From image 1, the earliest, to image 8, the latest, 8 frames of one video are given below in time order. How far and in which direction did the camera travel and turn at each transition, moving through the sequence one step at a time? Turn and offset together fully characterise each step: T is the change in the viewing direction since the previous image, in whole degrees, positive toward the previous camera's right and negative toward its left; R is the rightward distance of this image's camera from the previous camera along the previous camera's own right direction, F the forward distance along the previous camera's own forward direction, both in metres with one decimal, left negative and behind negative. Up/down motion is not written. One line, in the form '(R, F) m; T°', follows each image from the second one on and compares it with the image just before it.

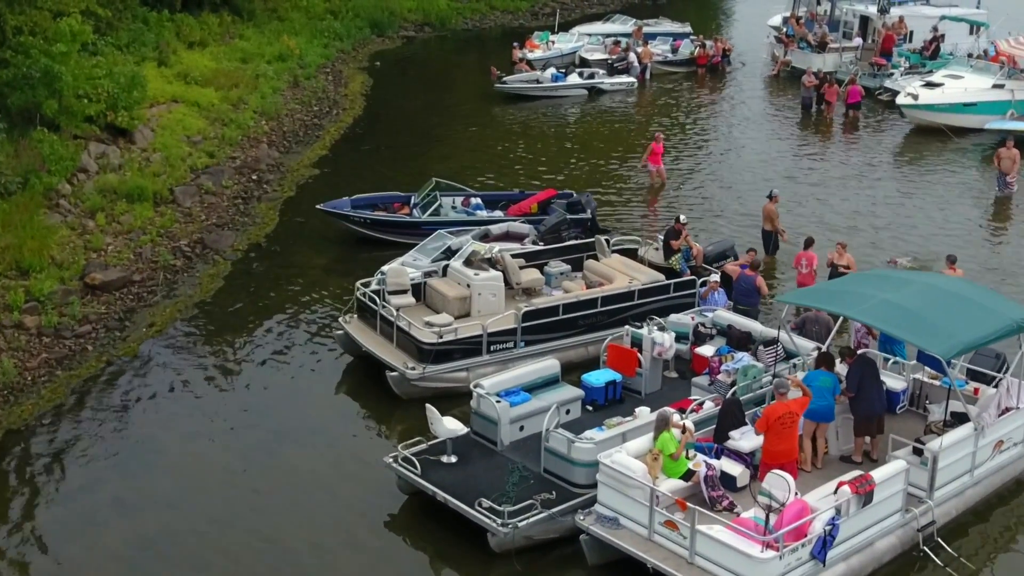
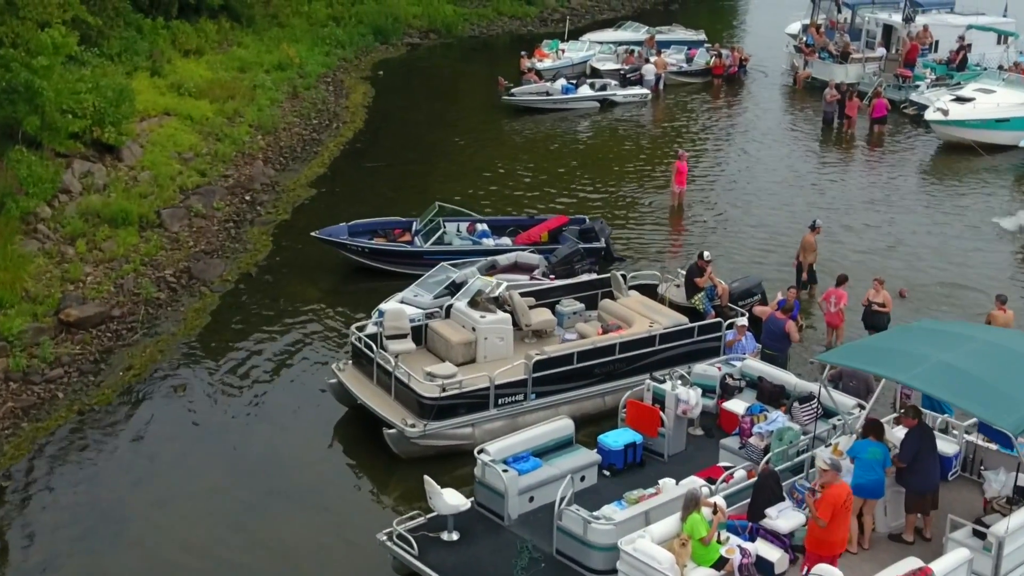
(0.0, +1.7) m; 0°
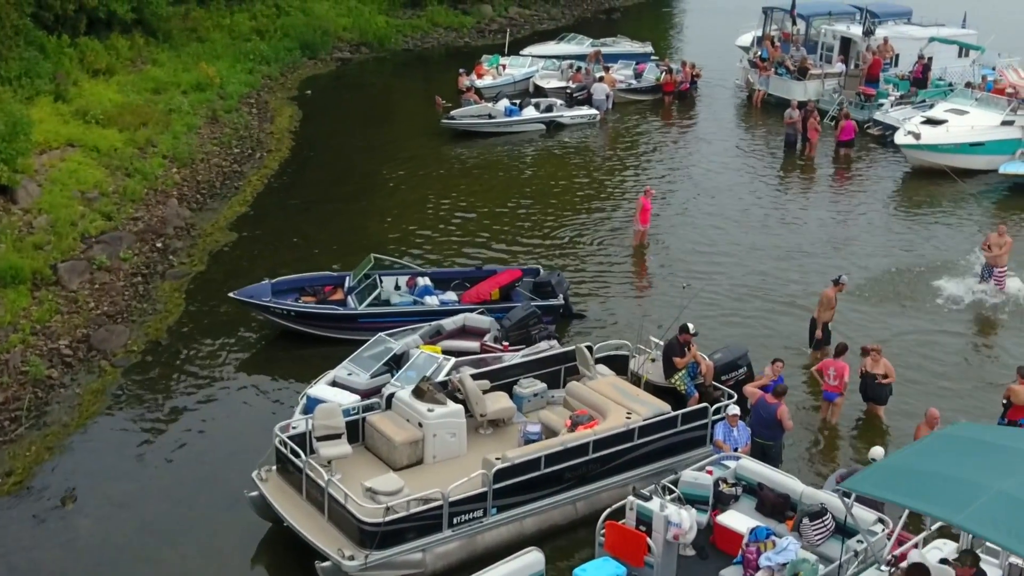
(-0.2, +2.7) m; +3°
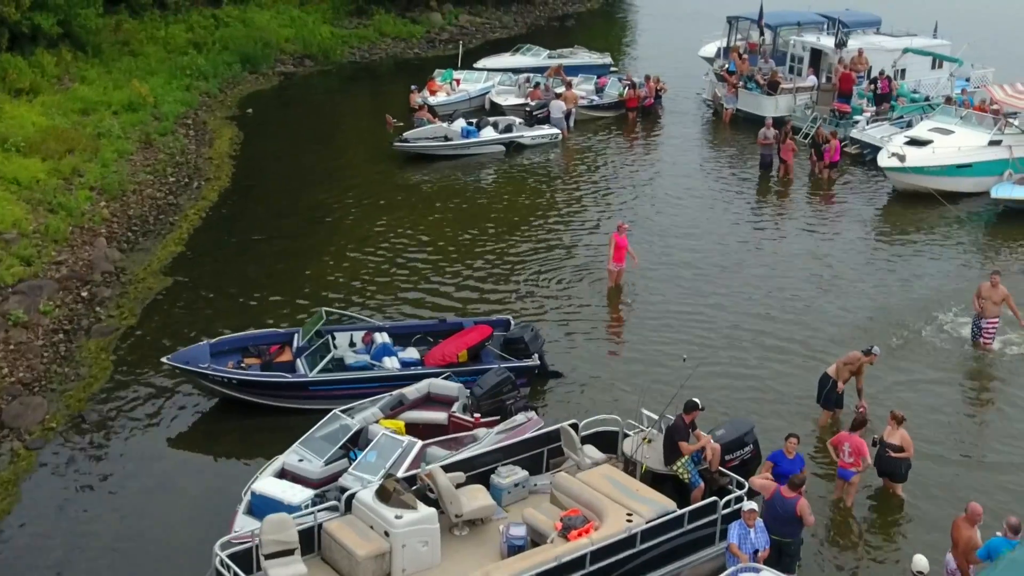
(-0.3, +2.2) m; +2°
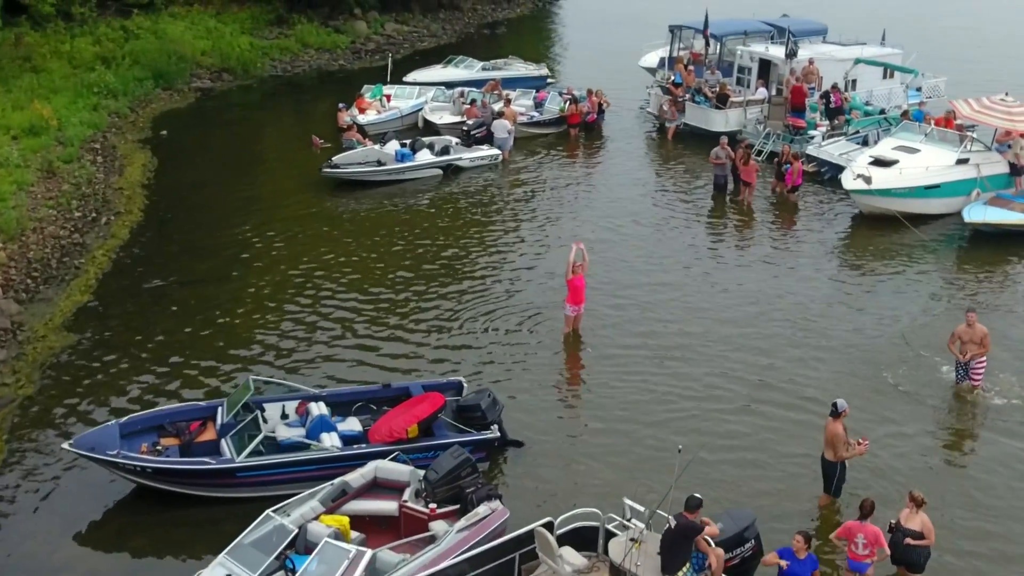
(-0.4, +2.2) m; +3°
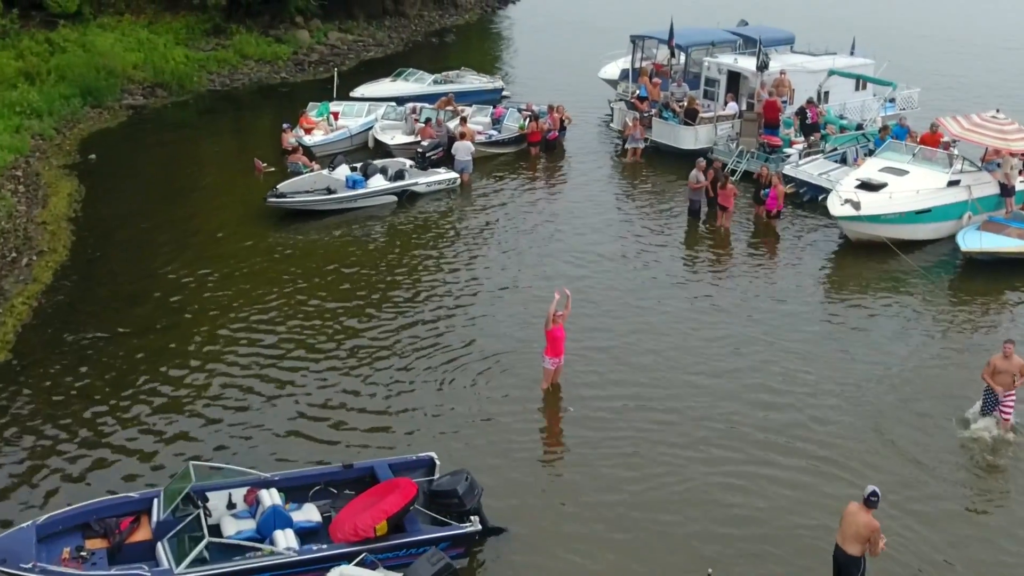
(-0.4, +2.1) m; +3°
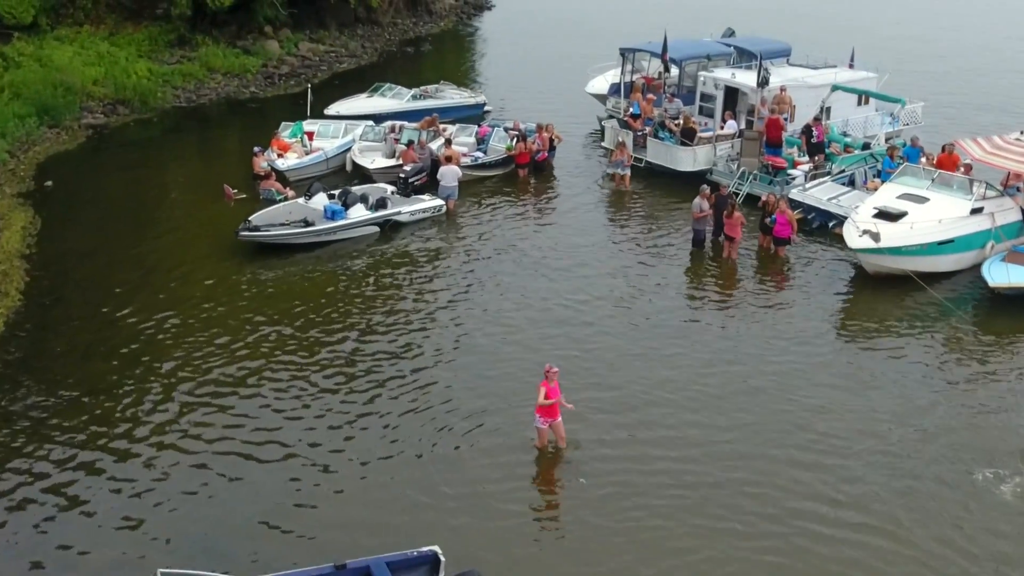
(-0.5, +1.9) m; +1°
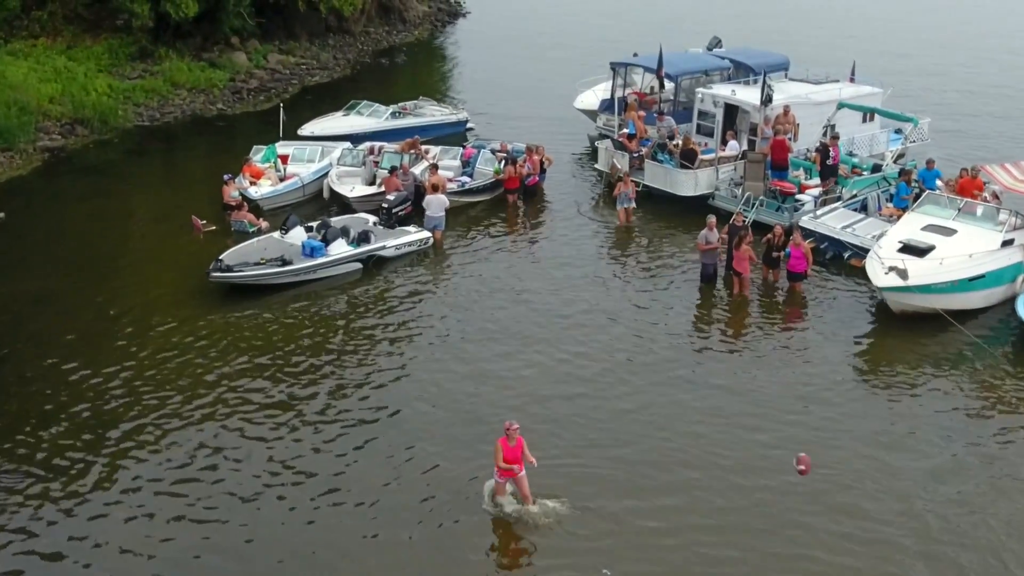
(-0.6, +2.0) m; +2°
